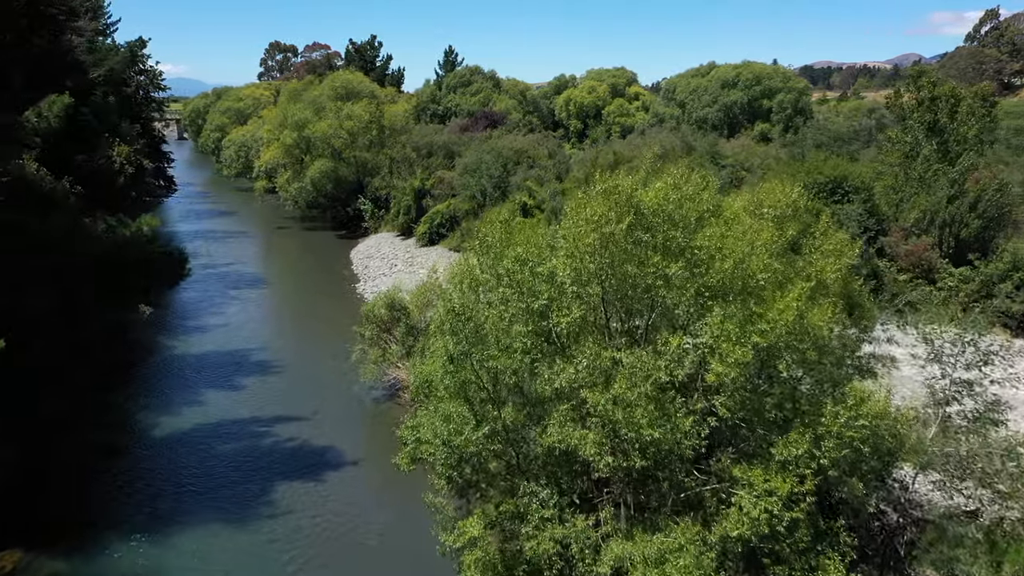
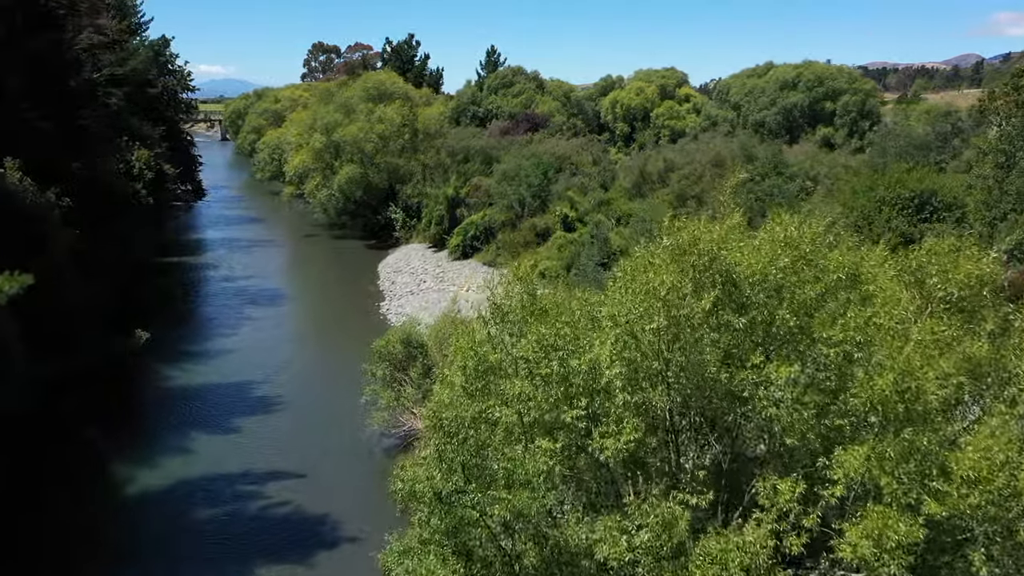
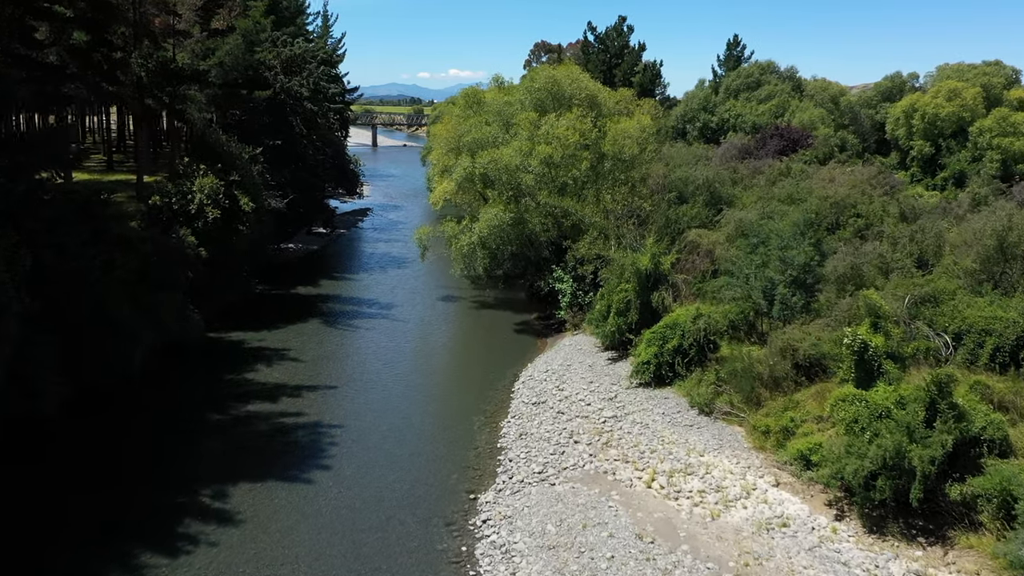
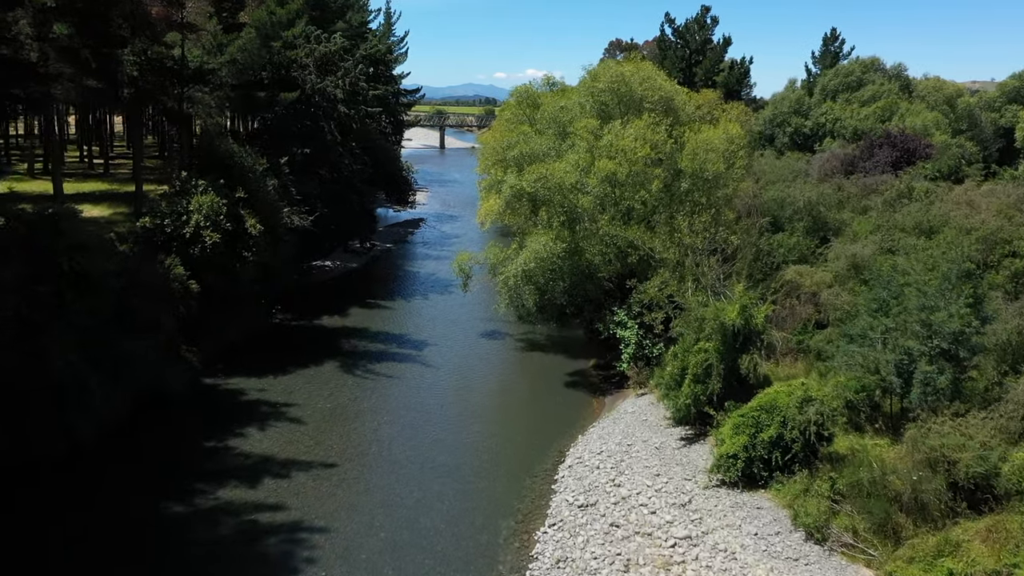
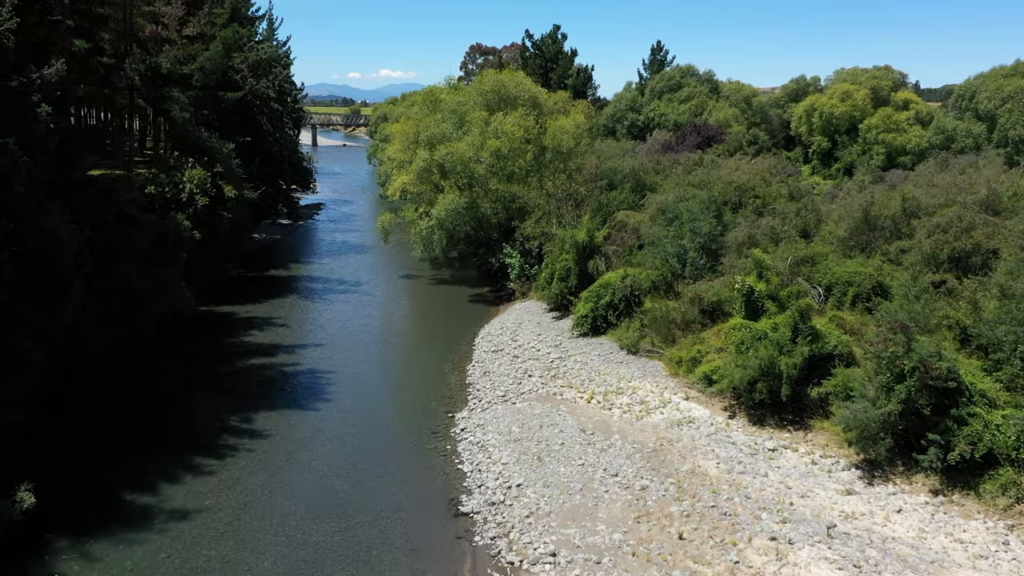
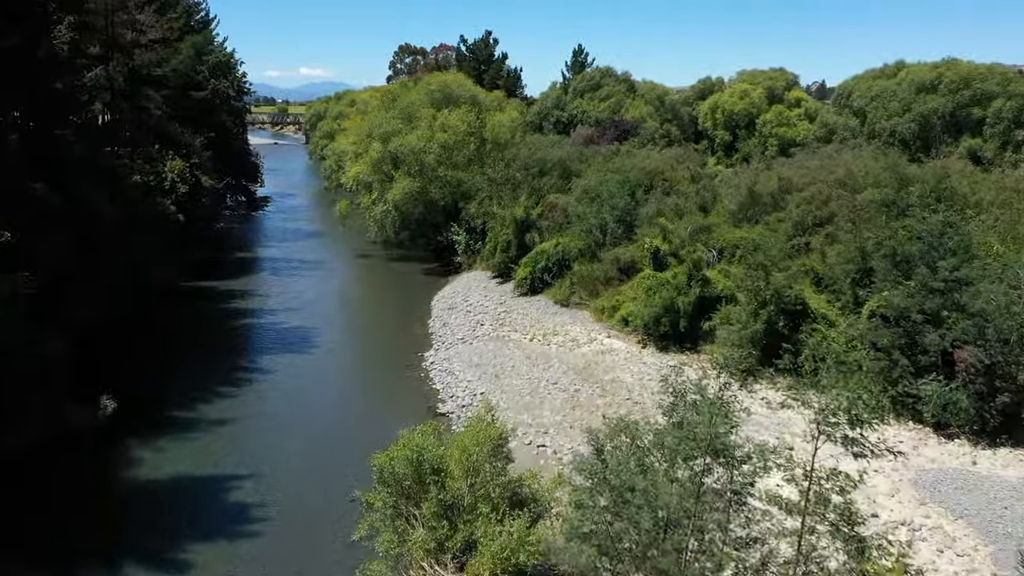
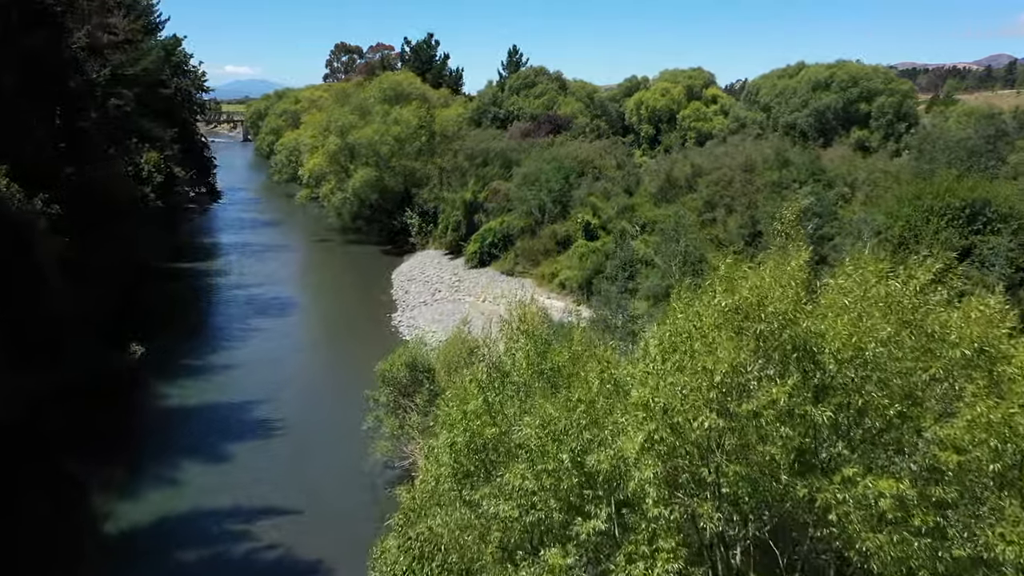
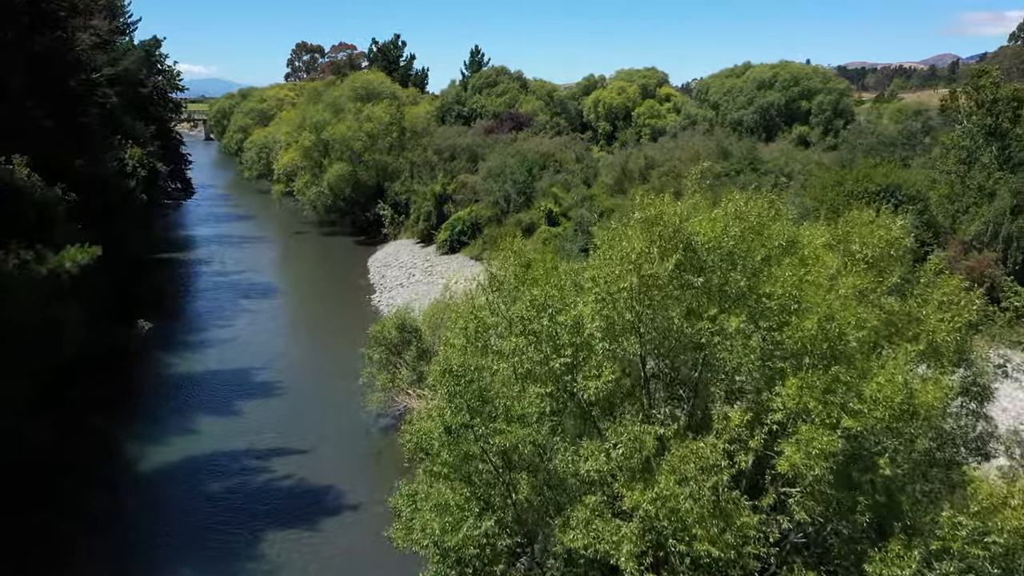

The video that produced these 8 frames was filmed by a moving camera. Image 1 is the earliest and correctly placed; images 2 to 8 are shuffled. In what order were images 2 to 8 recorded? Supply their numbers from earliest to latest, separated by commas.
8, 2, 7, 6, 5, 3, 4
